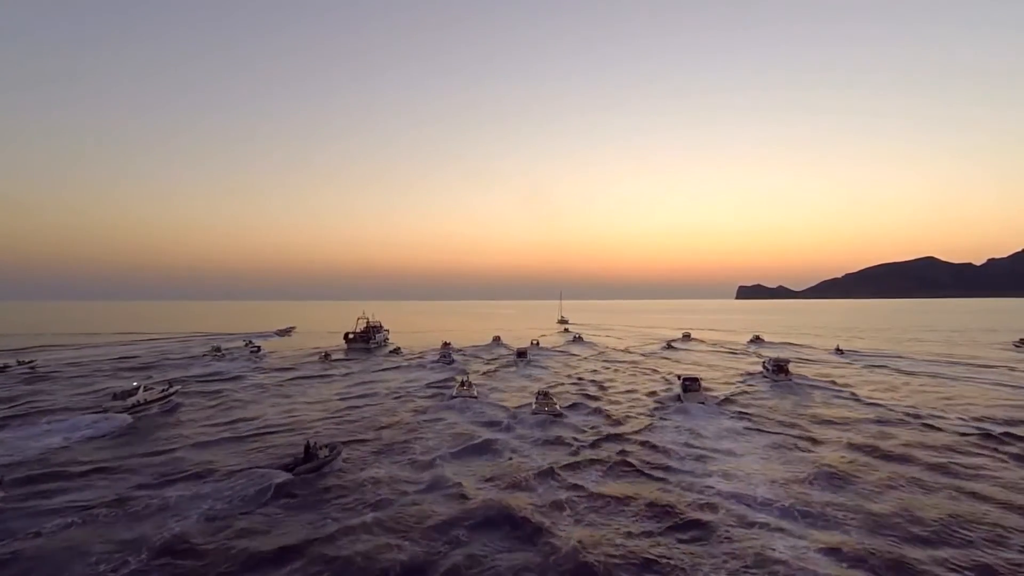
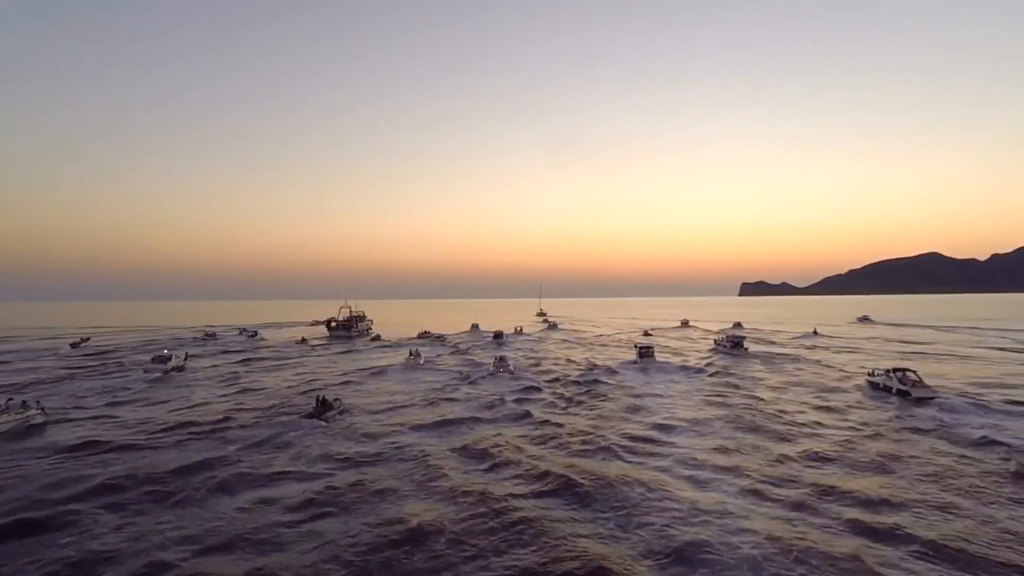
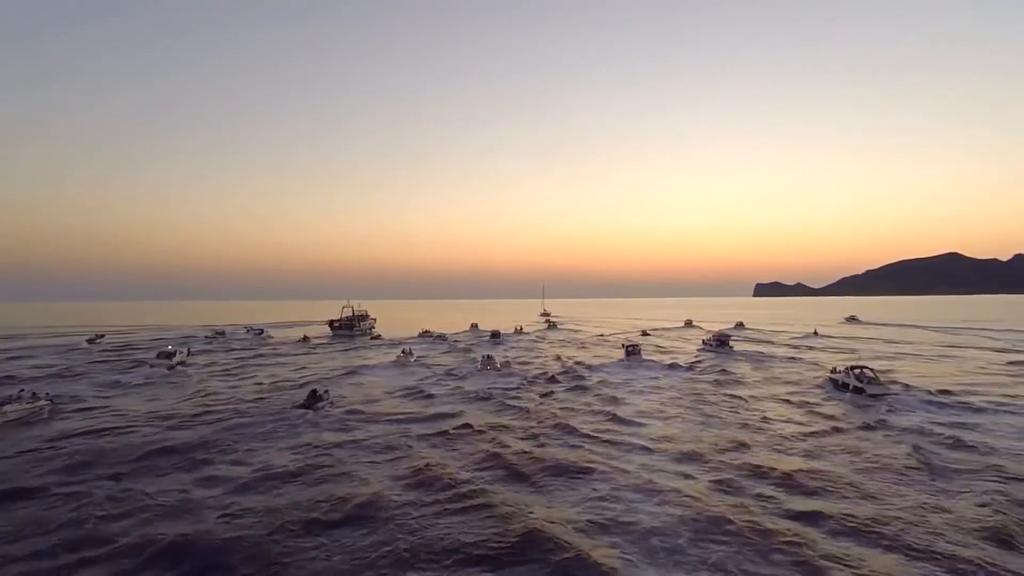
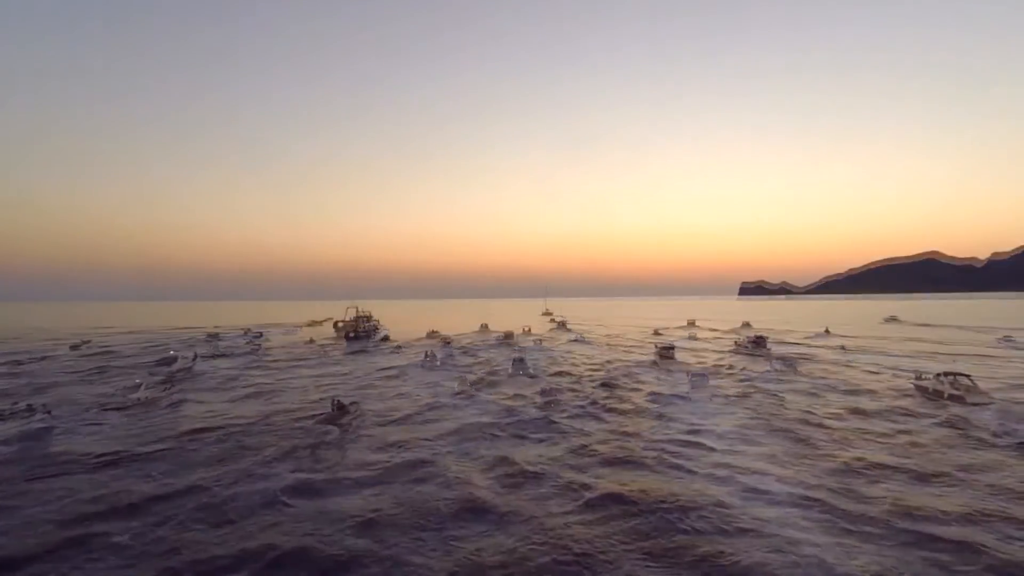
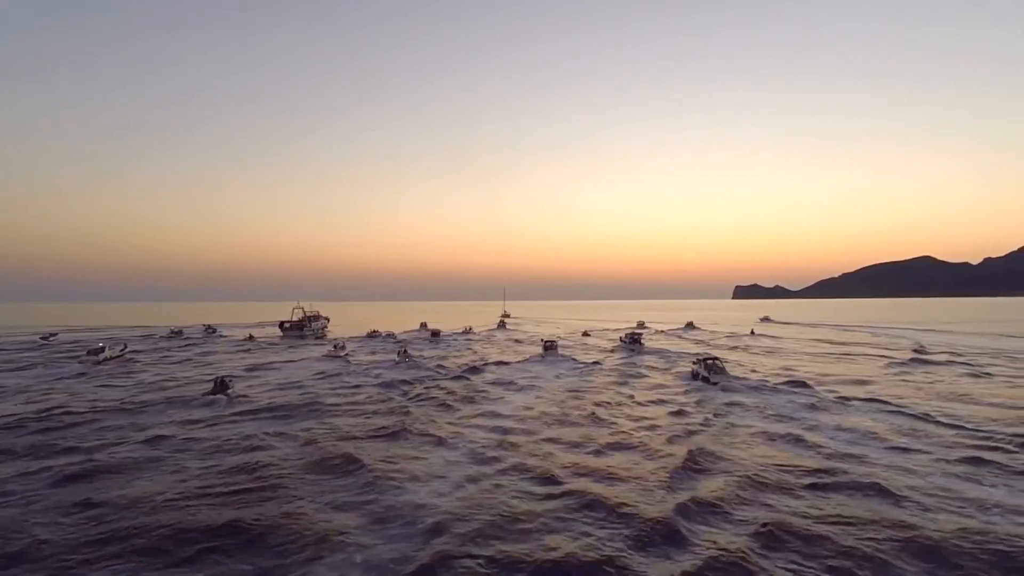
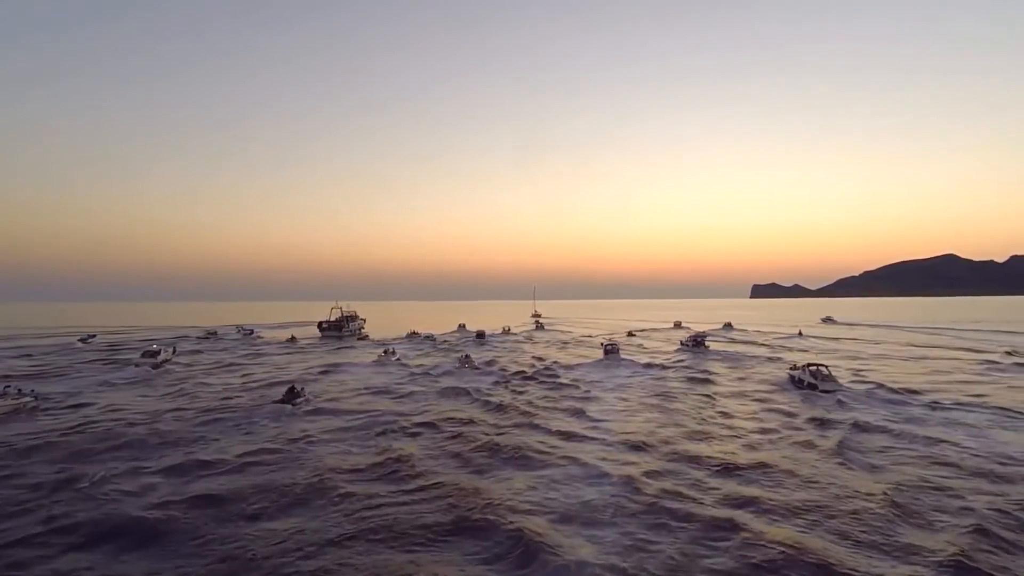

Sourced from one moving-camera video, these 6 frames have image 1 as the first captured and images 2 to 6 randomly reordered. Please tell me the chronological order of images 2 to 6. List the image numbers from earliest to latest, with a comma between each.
4, 2, 3, 6, 5
